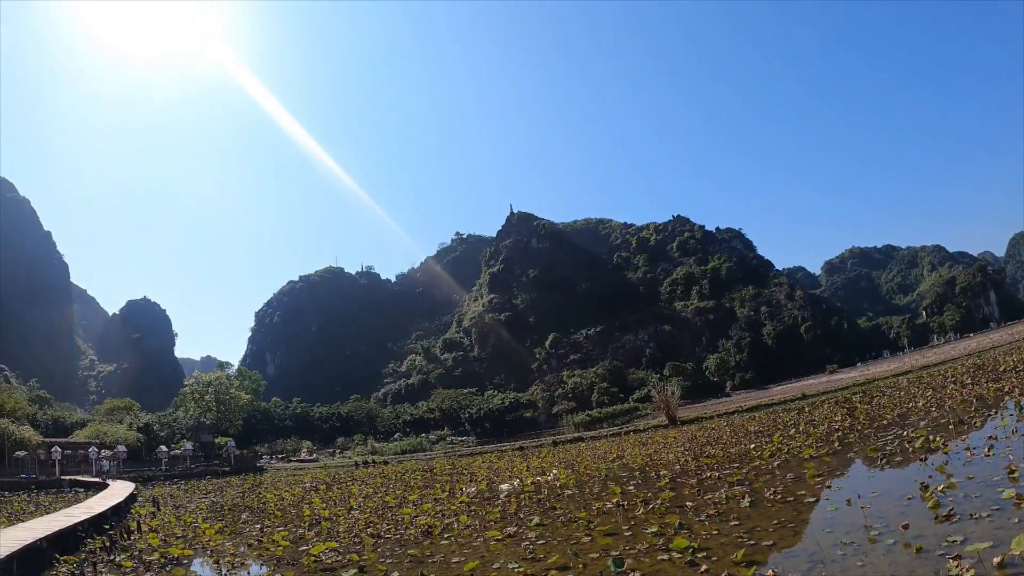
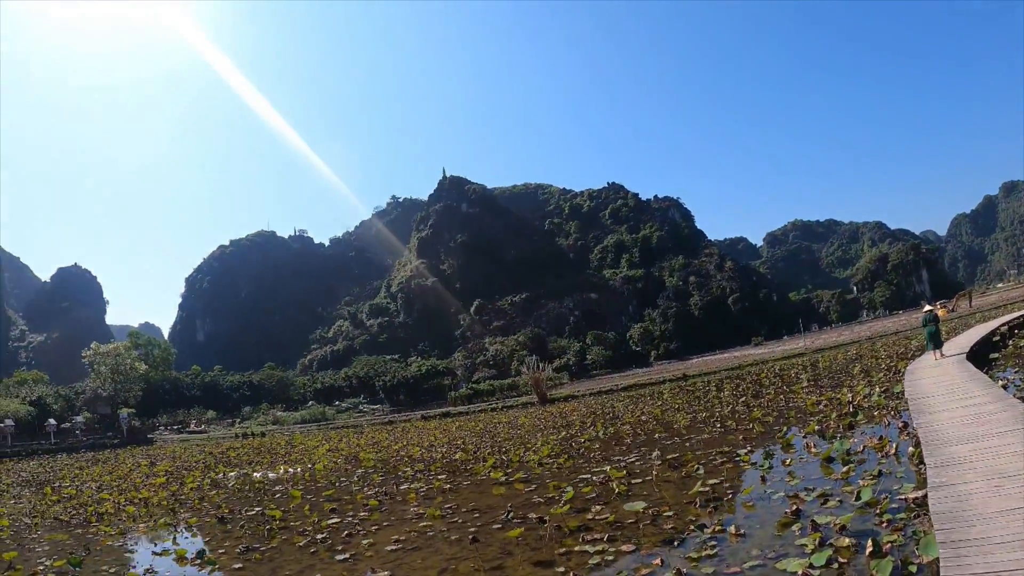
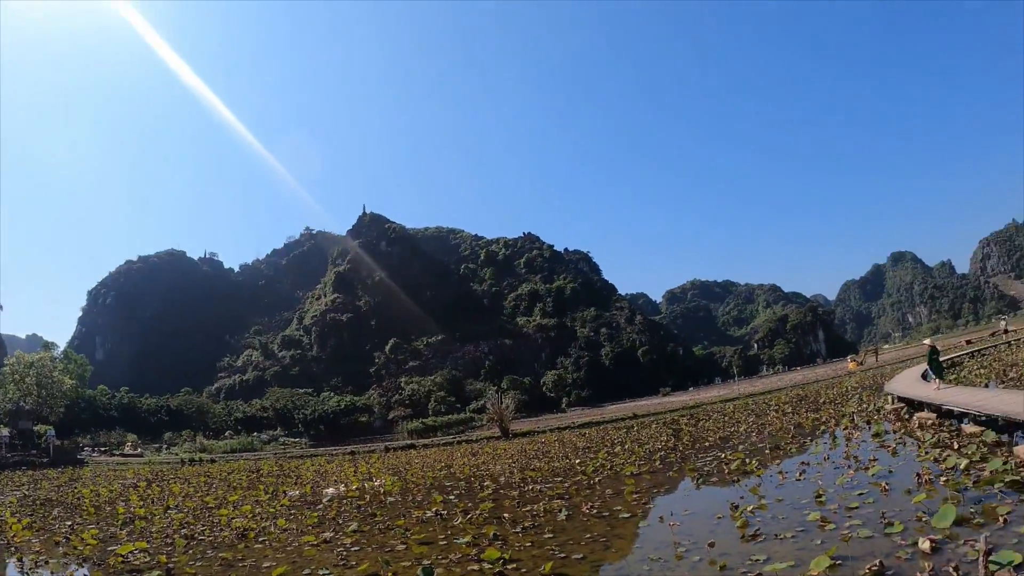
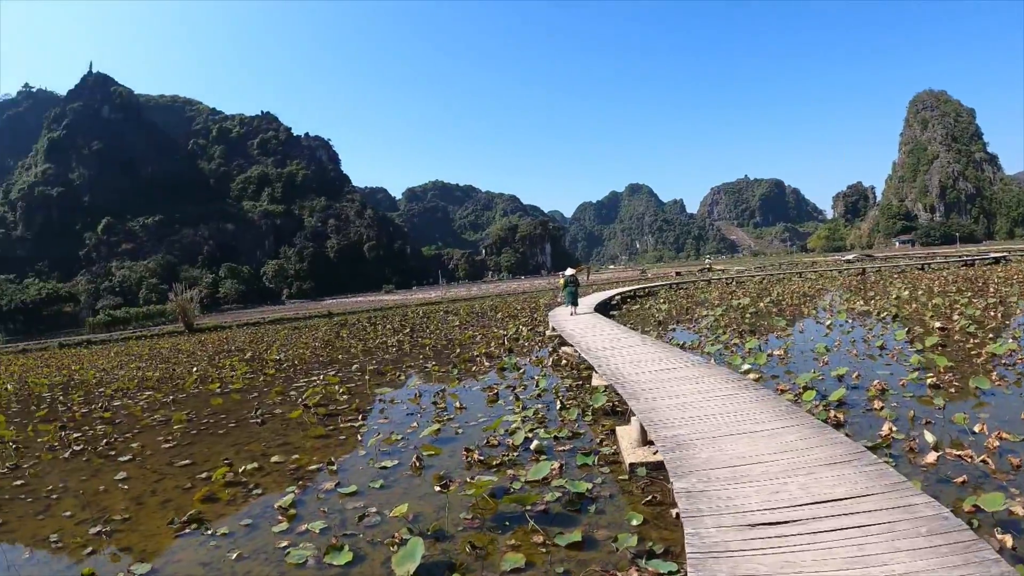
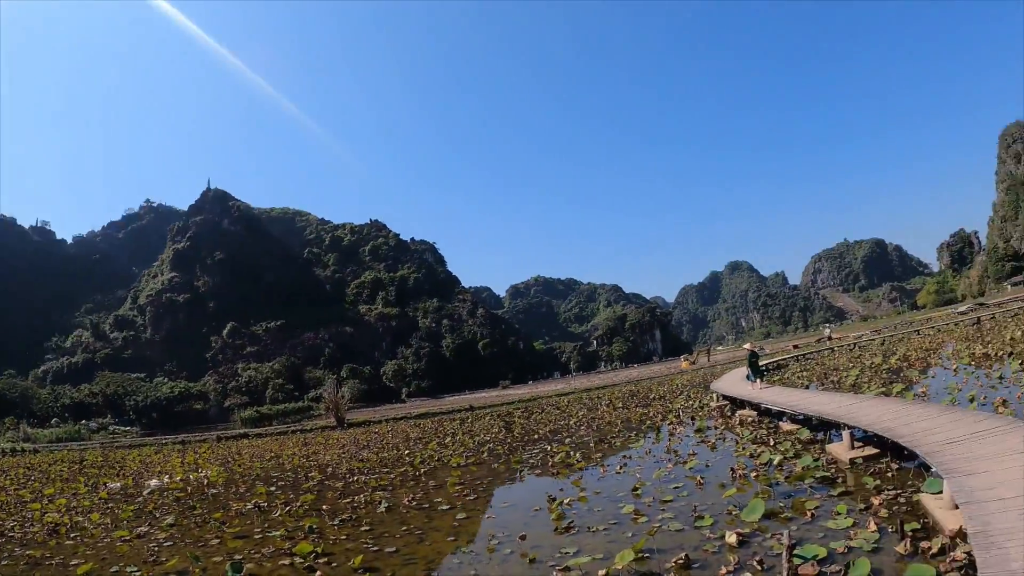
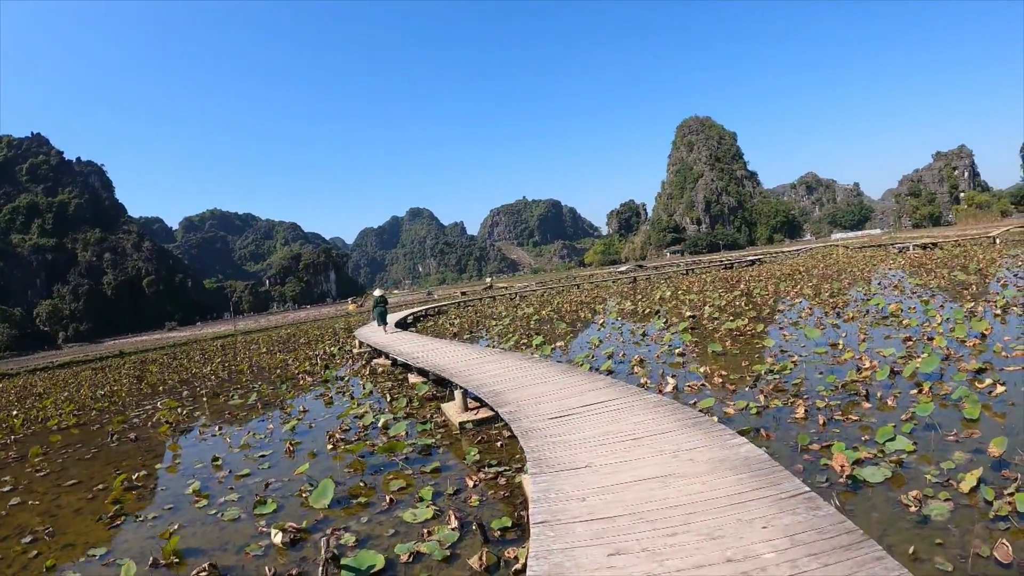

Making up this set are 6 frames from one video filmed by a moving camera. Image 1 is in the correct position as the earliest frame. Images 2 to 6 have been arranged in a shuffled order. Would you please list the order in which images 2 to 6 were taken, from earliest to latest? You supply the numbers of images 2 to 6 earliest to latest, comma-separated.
3, 5, 6, 4, 2
